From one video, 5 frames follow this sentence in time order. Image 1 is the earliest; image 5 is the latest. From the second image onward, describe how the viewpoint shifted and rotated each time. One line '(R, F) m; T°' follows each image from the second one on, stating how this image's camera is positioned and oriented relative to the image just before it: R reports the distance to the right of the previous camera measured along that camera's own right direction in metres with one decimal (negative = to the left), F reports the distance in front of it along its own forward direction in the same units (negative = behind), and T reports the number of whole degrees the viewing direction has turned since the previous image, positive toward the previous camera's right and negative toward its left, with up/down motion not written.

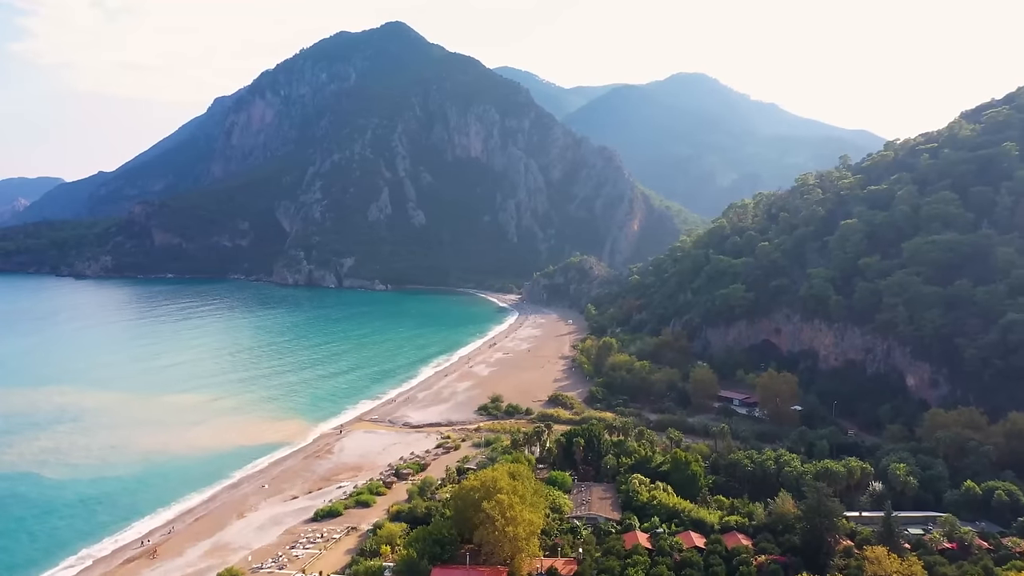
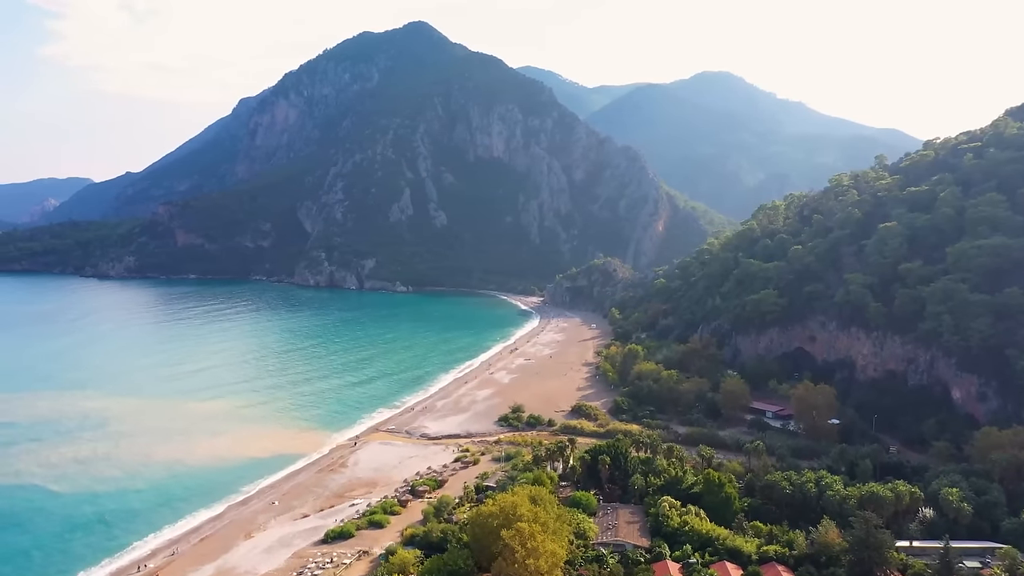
(-0.1, +2.3) m; -2°
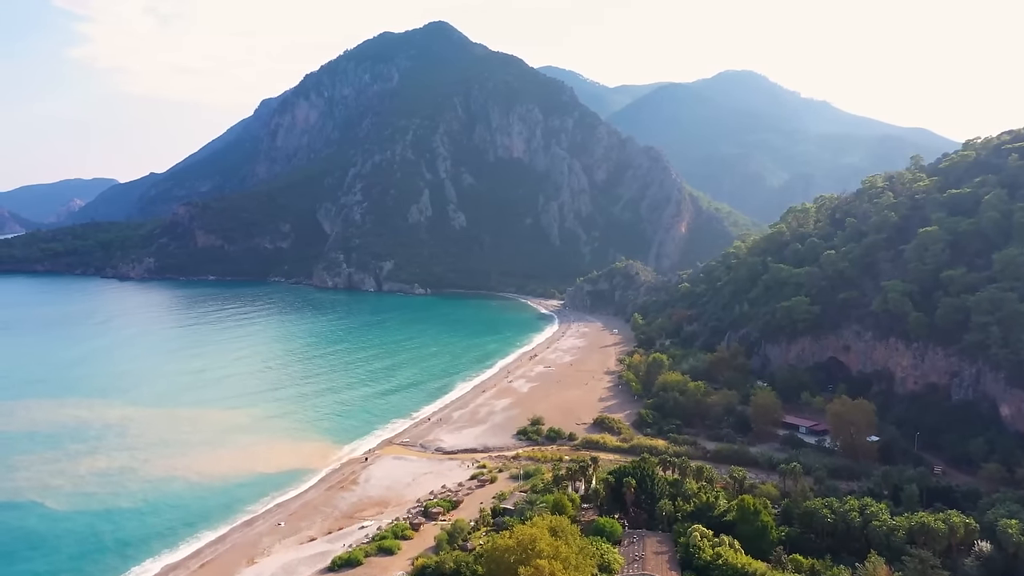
(0.0, +2.5) m; -2°
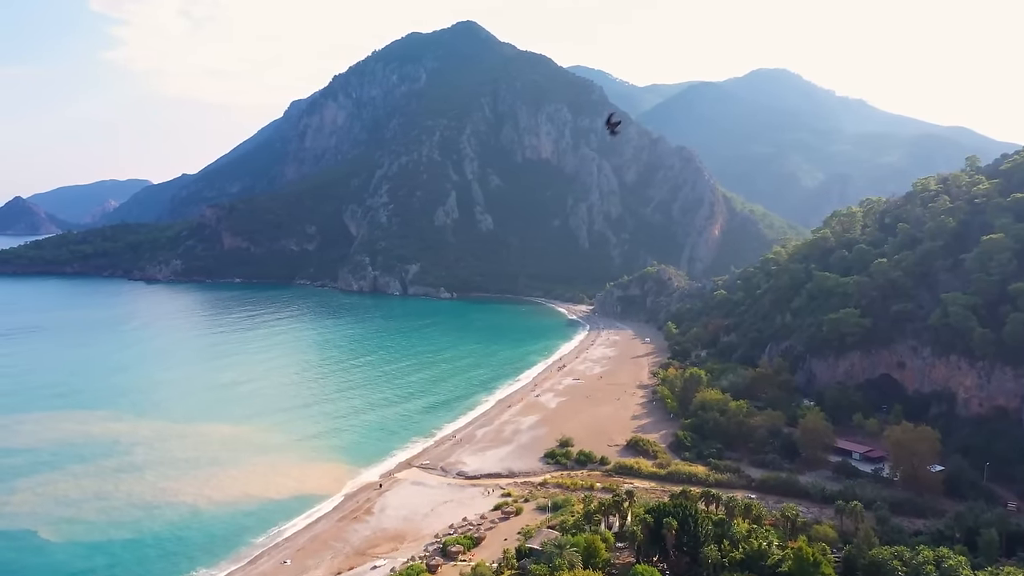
(-0.1, +3.7) m; -2°
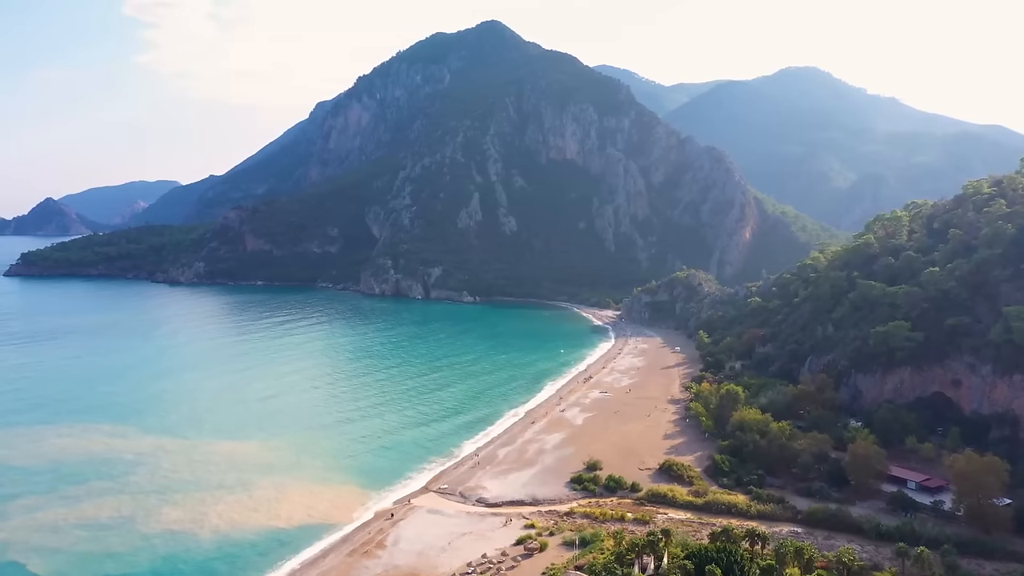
(-0.1, +3.4) m; -2°
